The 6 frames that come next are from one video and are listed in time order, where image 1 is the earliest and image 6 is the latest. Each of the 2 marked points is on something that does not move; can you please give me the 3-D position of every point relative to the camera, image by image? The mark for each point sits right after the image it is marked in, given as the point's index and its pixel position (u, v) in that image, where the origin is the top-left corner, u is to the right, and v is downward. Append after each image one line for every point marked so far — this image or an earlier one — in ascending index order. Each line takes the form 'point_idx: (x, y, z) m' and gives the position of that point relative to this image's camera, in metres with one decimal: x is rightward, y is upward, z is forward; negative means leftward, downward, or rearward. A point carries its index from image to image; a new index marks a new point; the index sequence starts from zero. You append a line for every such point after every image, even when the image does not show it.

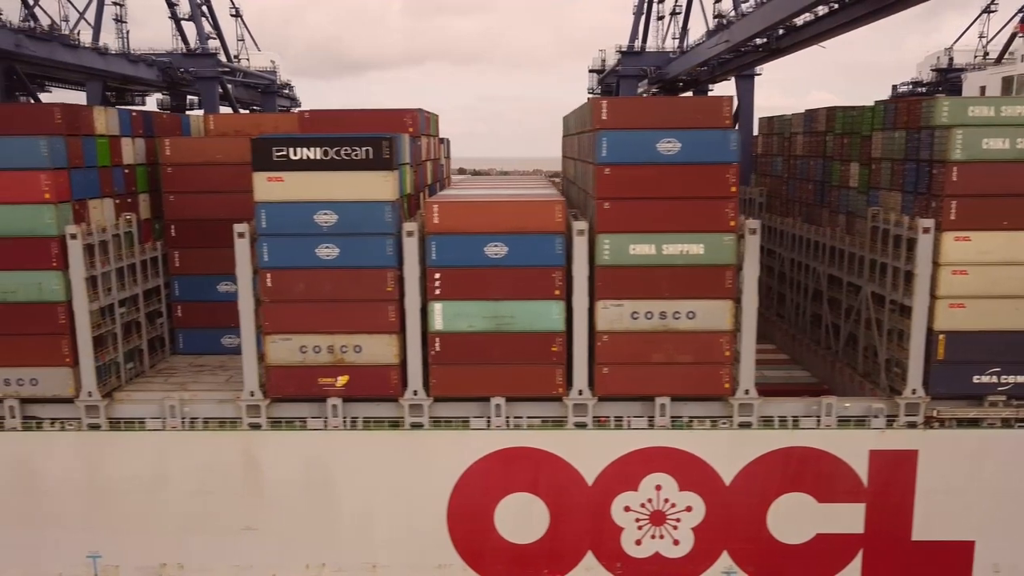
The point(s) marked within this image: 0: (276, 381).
0: (-4.2, -1.7, +14.0) m
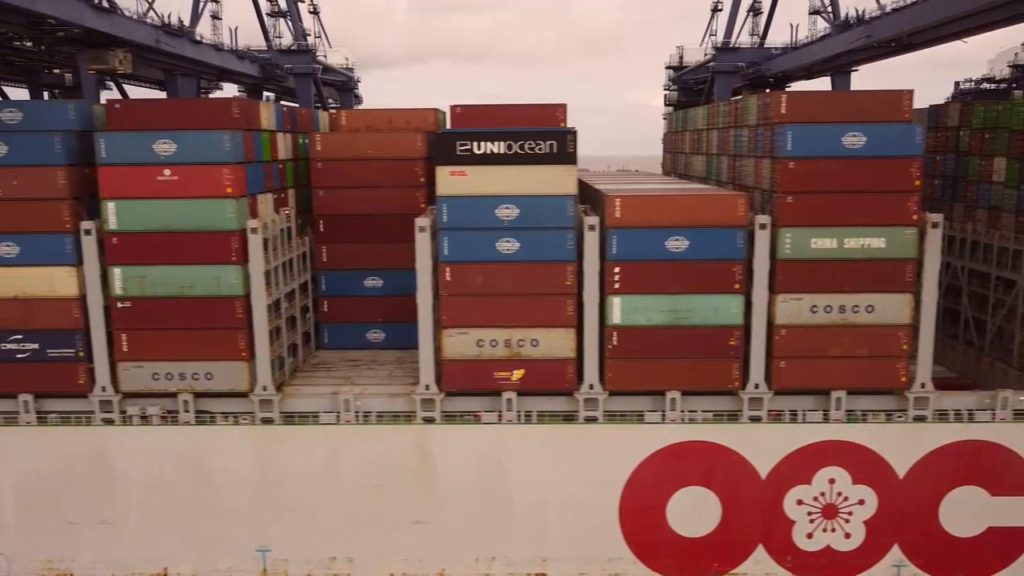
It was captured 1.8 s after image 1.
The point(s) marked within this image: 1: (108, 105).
0: (-1.1, -1.6, +14.0) m
1: (-7.1, +3.2, +13.6) m
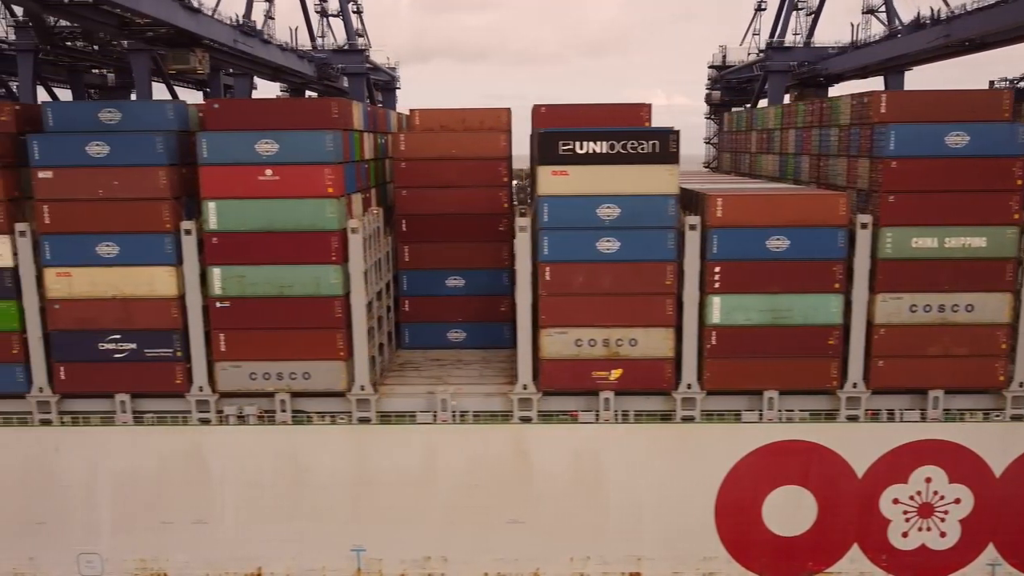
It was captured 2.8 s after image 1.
0: (+0.7, -1.6, +14.0) m
1: (-5.3, +3.2, +13.6) m
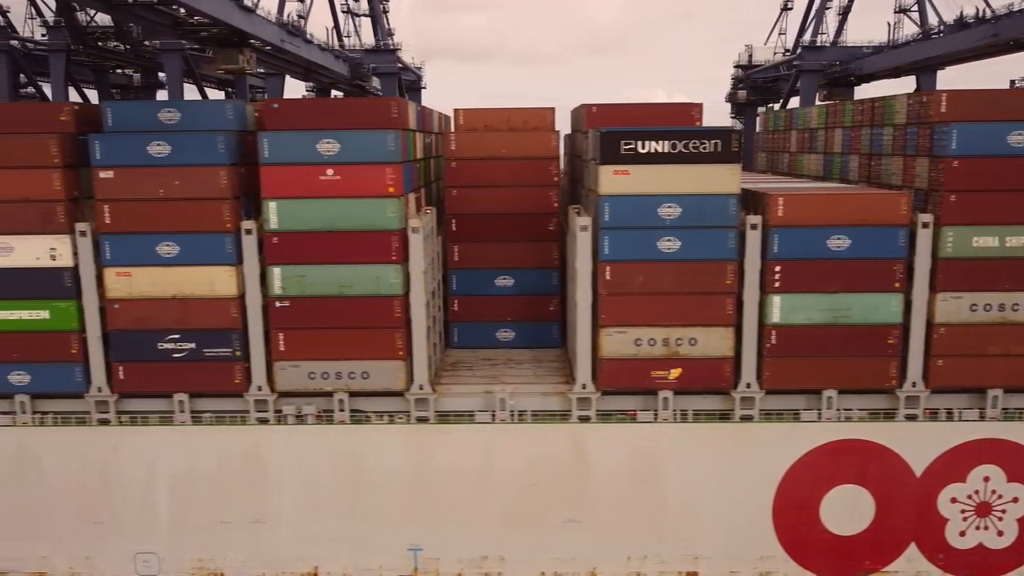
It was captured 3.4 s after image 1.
0: (+1.7, -1.5, +14.0) m
1: (-4.3, +3.2, +13.6) m
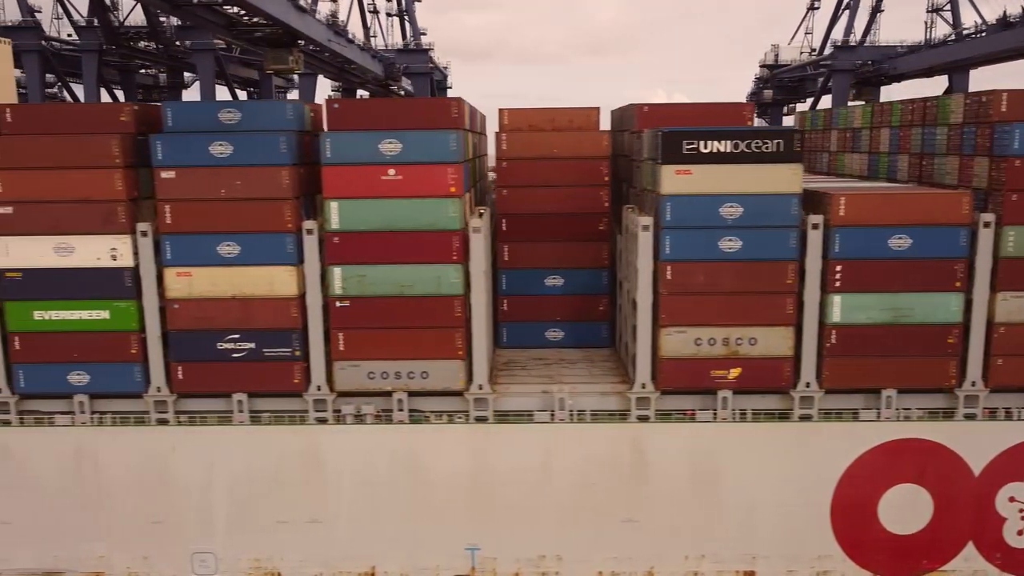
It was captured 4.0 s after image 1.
0: (+2.8, -1.5, +14.0) m
1: (-3.2, +3.2, +13.6) m
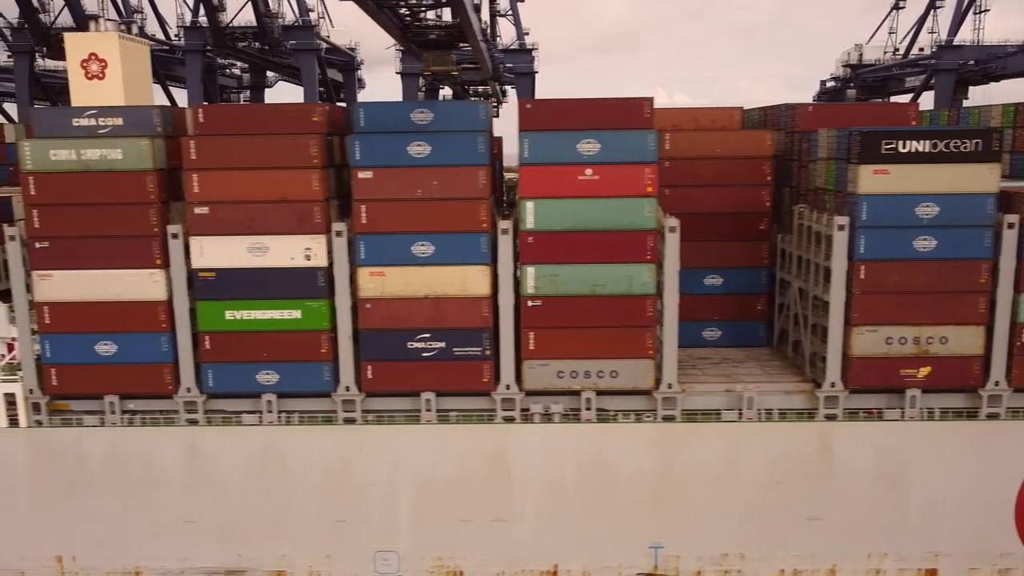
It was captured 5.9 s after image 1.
0: (+6.2, -1.5, +14.1) m
1: (+0.2, +3.2, +13.6) m
